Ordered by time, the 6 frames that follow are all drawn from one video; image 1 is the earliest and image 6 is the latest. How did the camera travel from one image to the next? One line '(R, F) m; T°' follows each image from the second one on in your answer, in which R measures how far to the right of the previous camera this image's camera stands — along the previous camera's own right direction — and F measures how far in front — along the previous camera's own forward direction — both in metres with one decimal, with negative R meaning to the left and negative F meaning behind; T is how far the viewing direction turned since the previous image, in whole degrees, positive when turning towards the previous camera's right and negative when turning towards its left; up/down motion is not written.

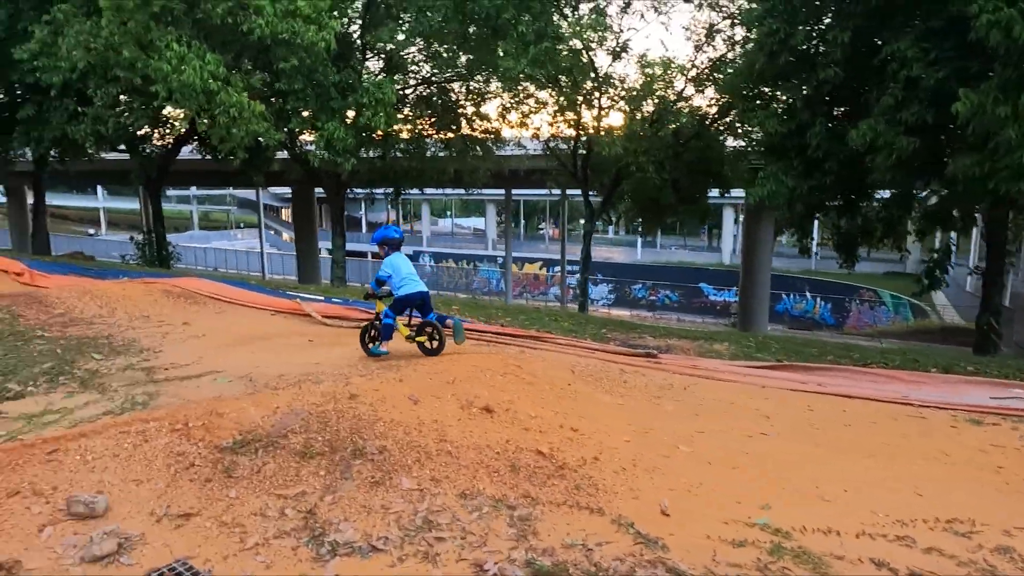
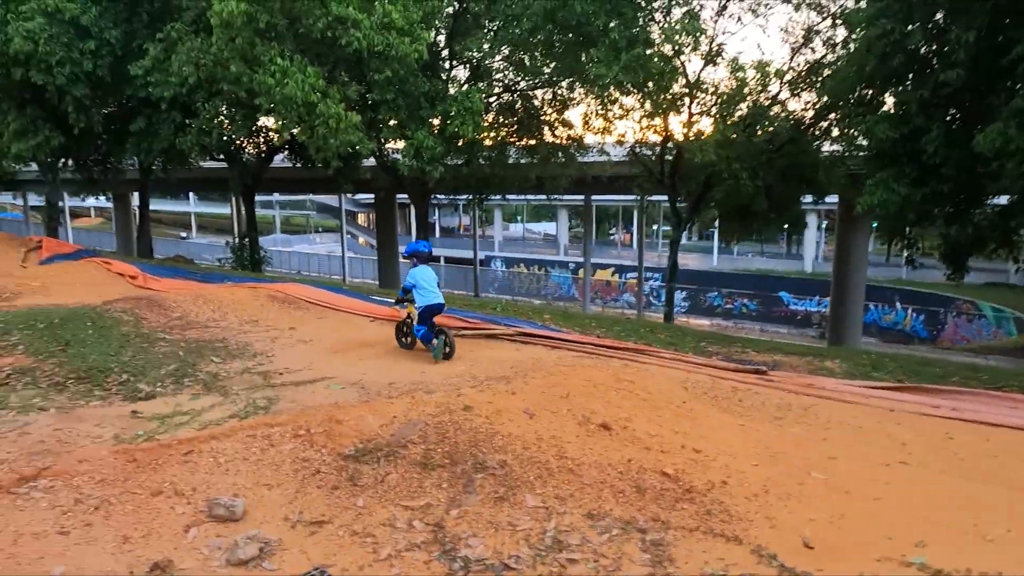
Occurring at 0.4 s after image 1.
(-0.3, 0.0) m; -6°
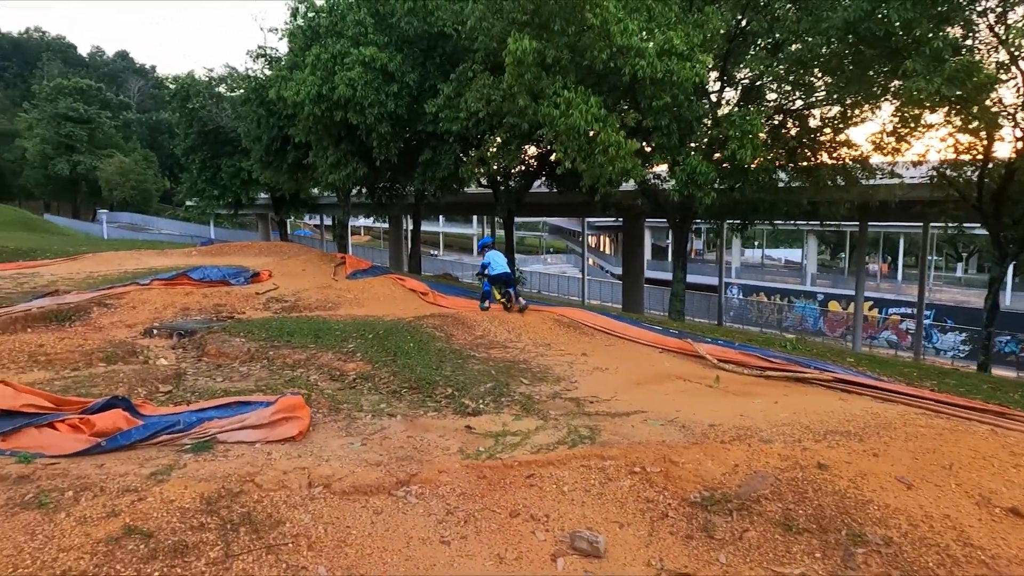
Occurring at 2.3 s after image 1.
(-0.8, 0.0) m; -19°
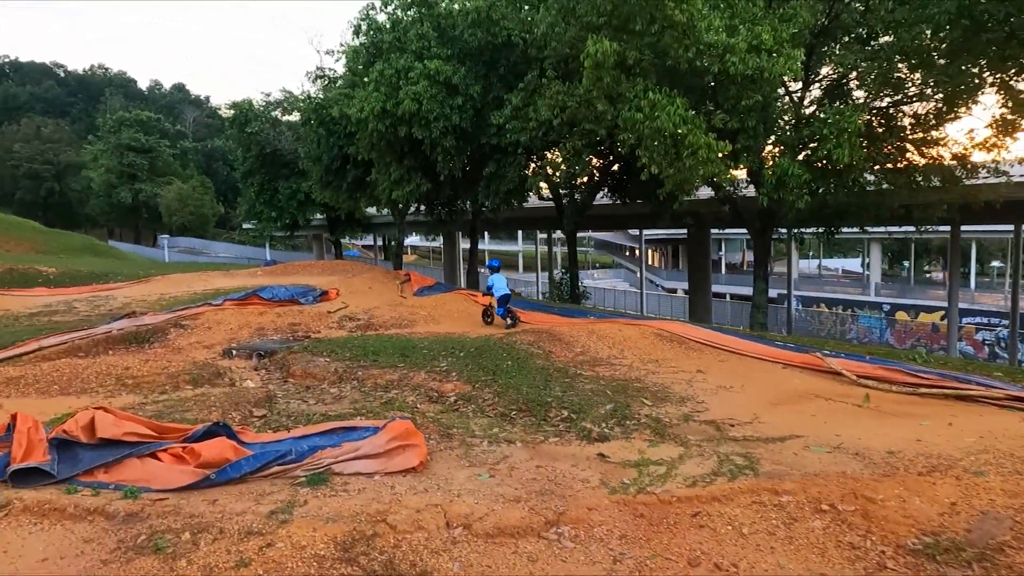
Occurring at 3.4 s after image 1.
(-0.6, +0.5) m; -4°
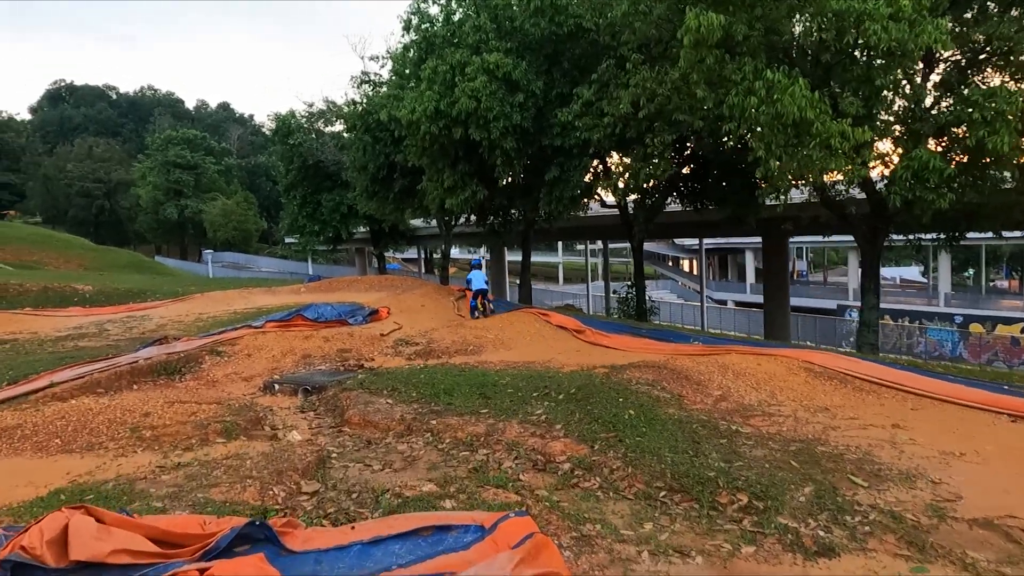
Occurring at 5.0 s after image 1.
(-0.7, +1.6) m; -3°
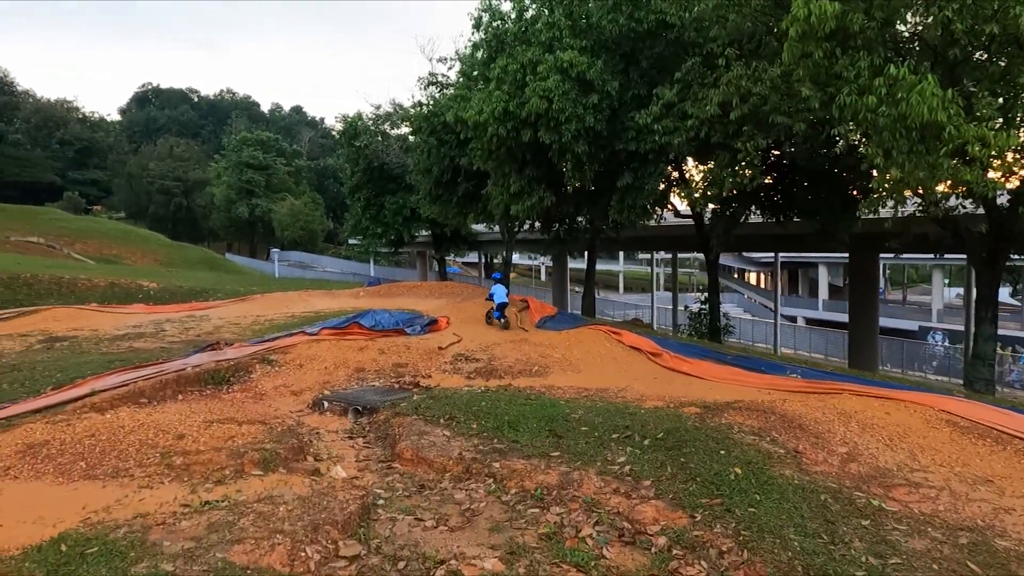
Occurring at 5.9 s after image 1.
(-0.2, +0.8) m; -5°
